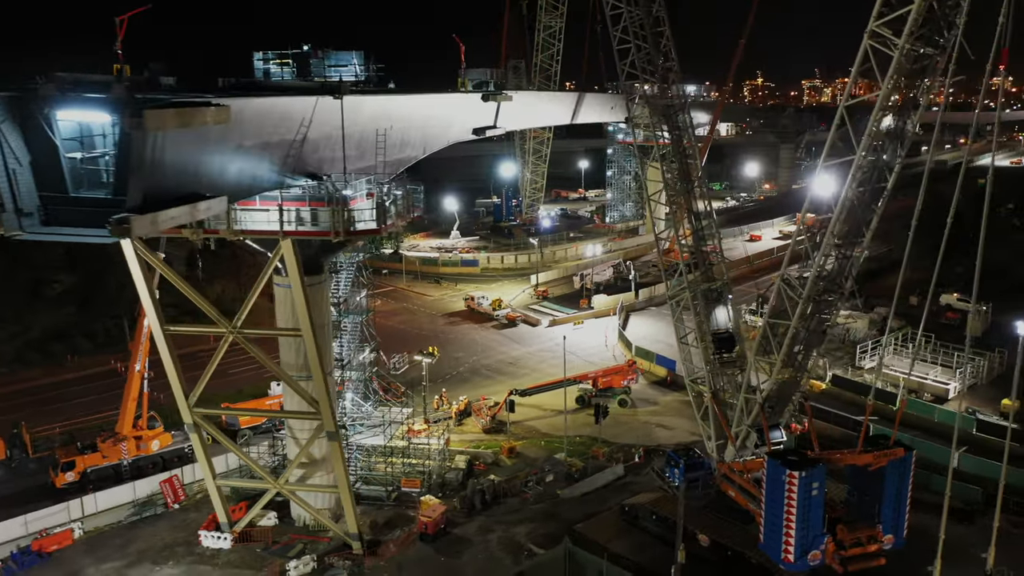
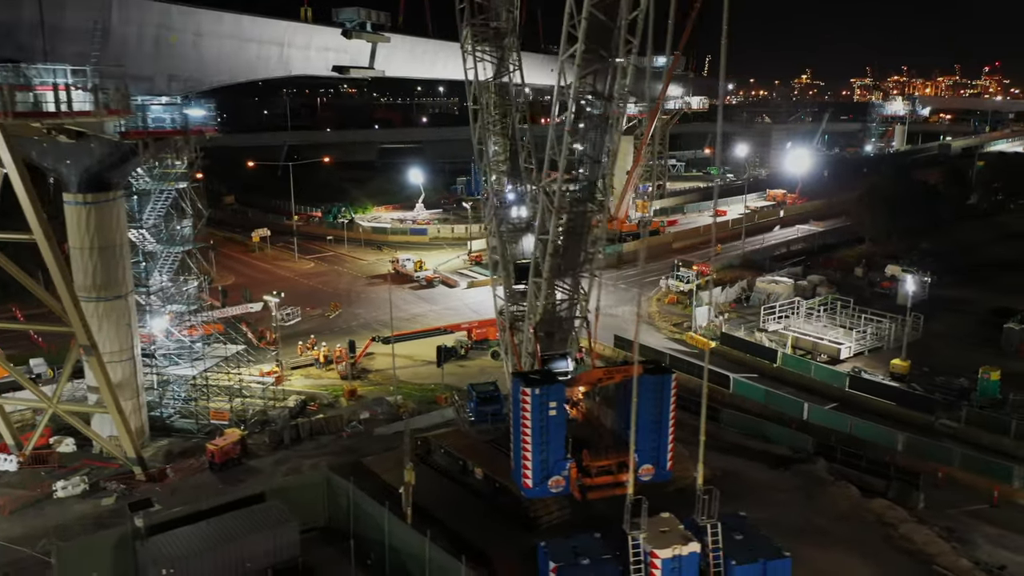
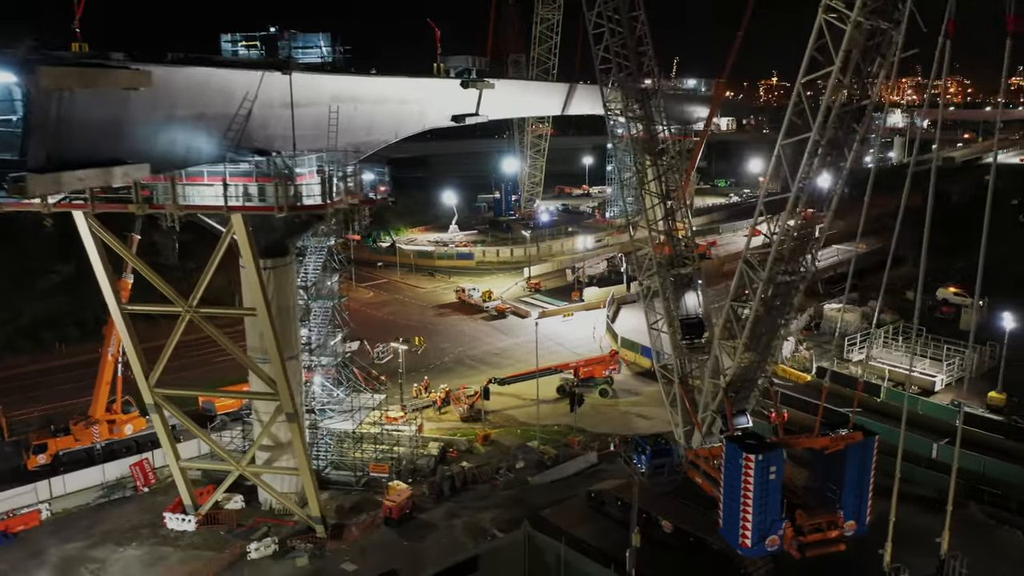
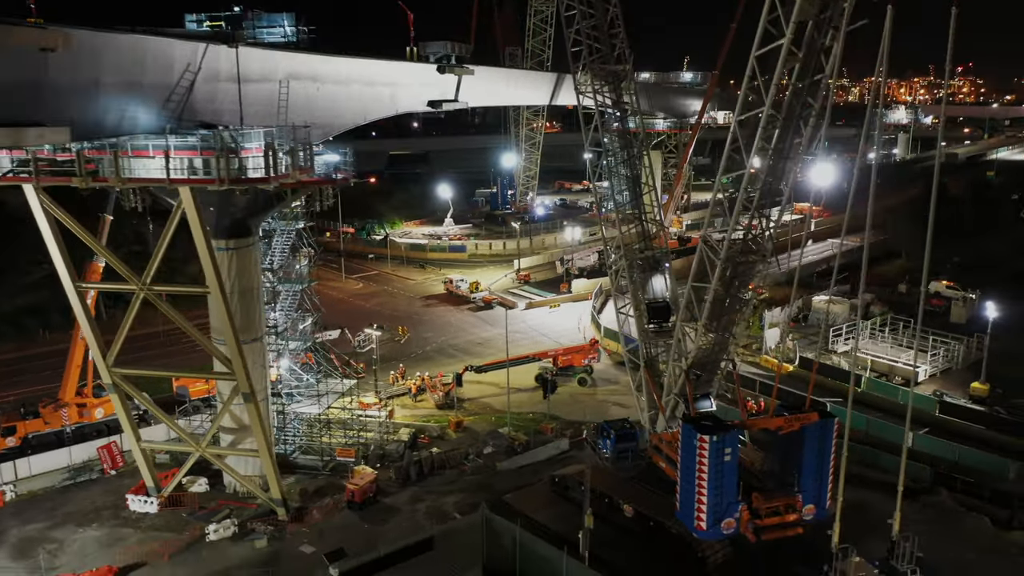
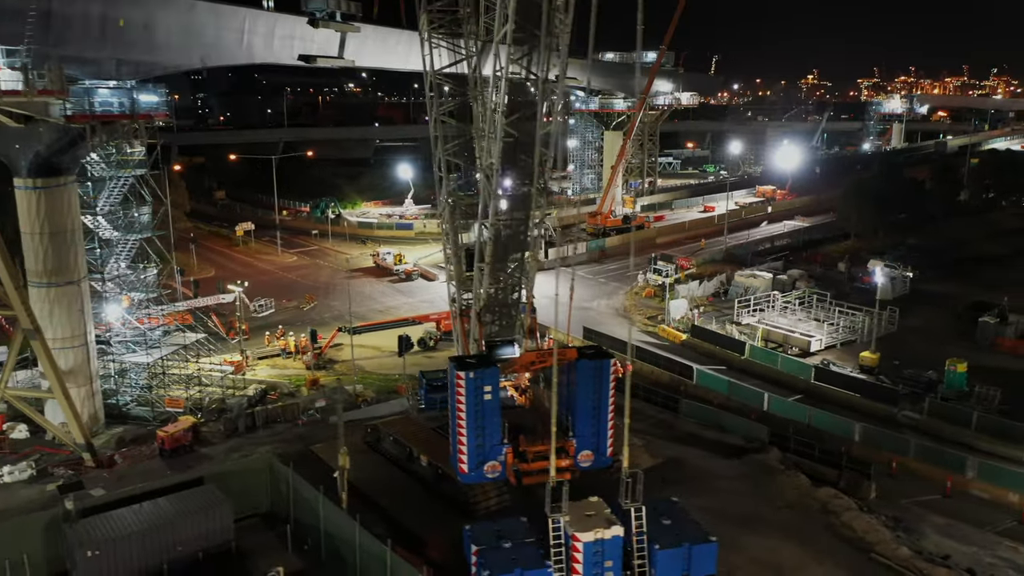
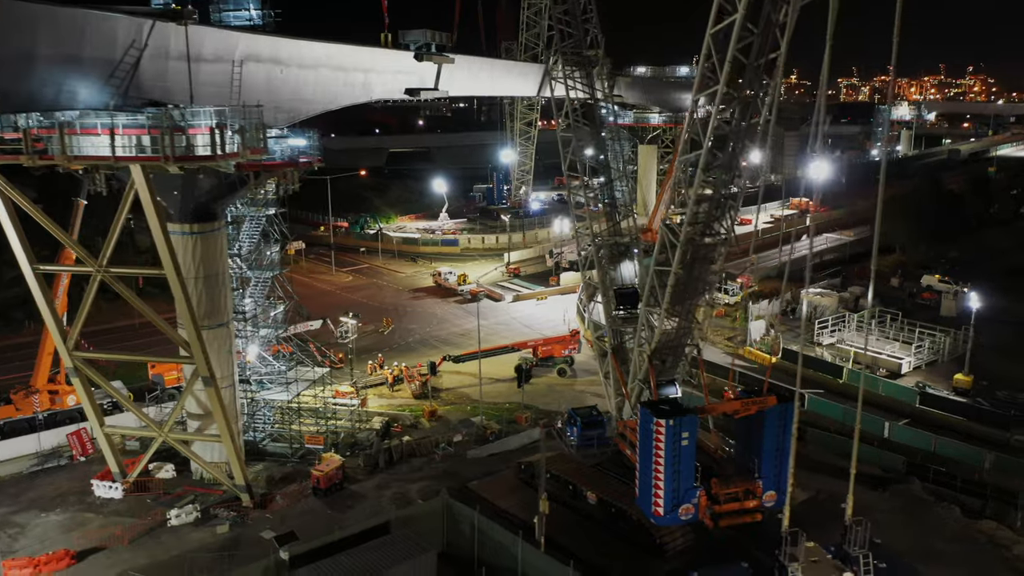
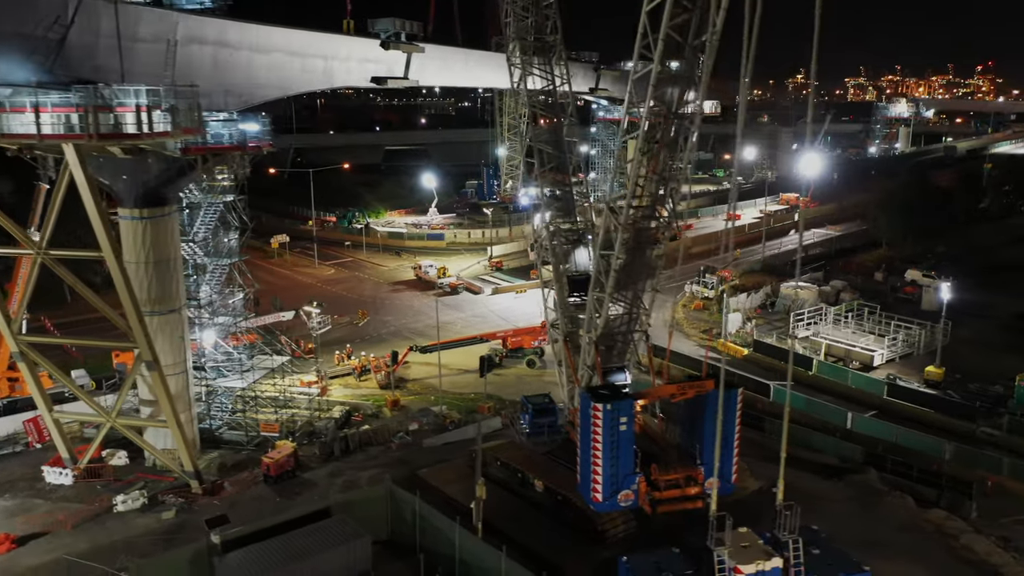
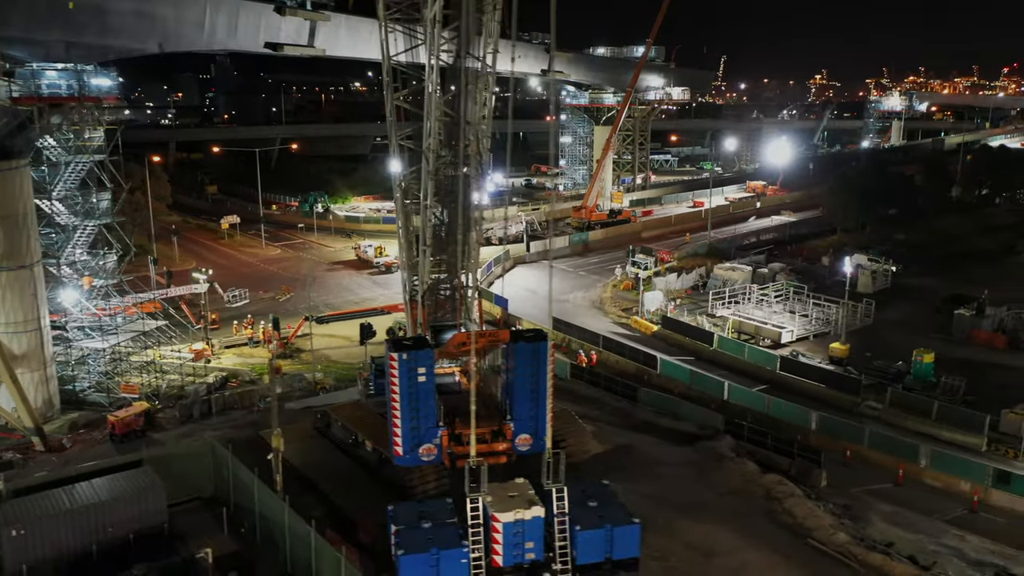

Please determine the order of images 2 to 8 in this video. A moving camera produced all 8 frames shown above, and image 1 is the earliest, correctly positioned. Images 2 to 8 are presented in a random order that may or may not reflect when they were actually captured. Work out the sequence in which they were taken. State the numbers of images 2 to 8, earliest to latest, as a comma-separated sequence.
3, 4, 6, 7, 2, 5, 8
